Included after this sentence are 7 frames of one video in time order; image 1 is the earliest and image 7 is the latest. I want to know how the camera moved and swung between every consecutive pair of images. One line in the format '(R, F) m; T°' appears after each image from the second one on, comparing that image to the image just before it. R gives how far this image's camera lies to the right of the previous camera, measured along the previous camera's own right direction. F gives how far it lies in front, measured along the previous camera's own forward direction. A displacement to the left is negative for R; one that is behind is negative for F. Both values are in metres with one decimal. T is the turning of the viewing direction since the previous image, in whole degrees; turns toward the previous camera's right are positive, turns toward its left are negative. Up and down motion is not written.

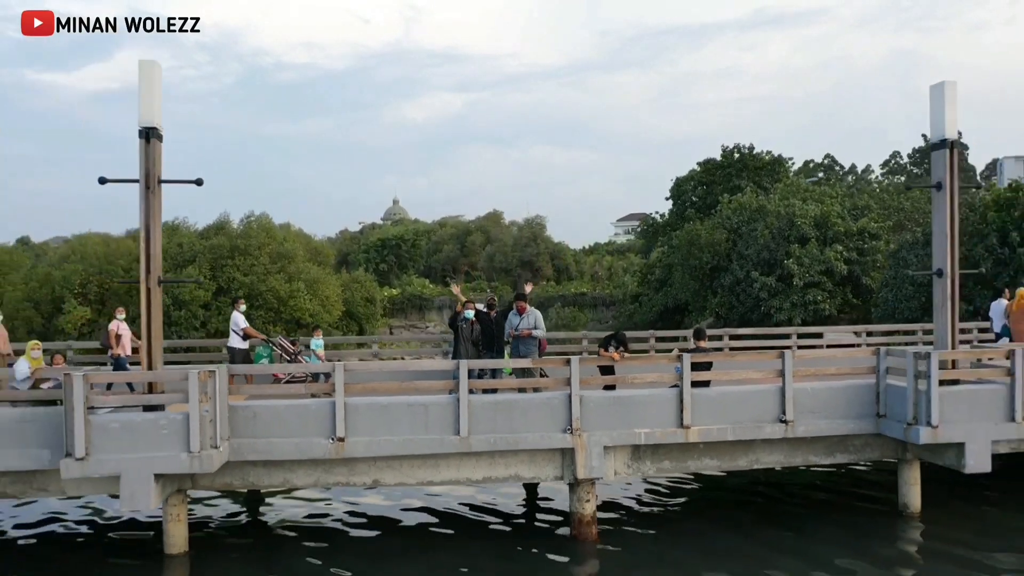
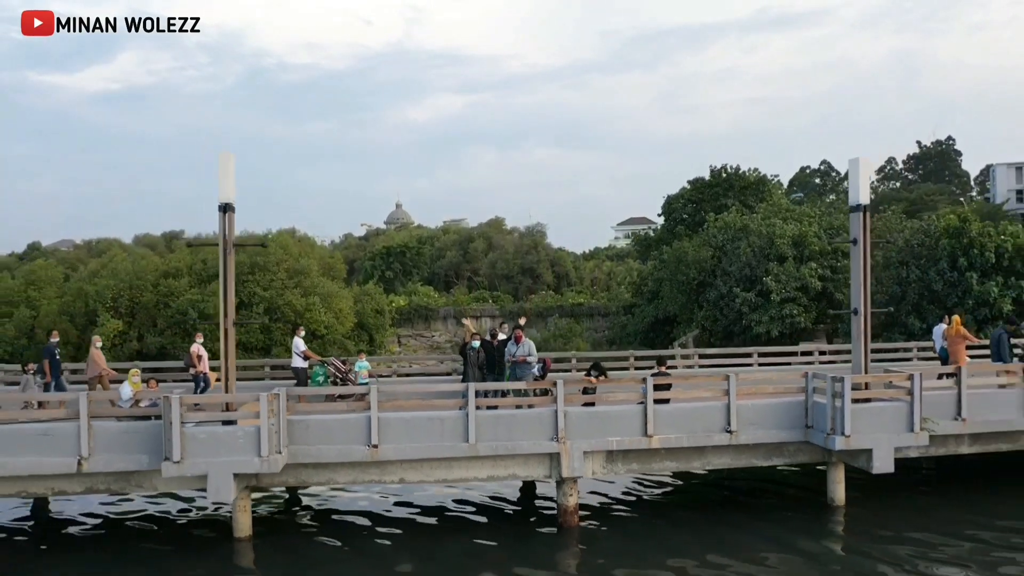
(0.0, -1.4) m; 0°
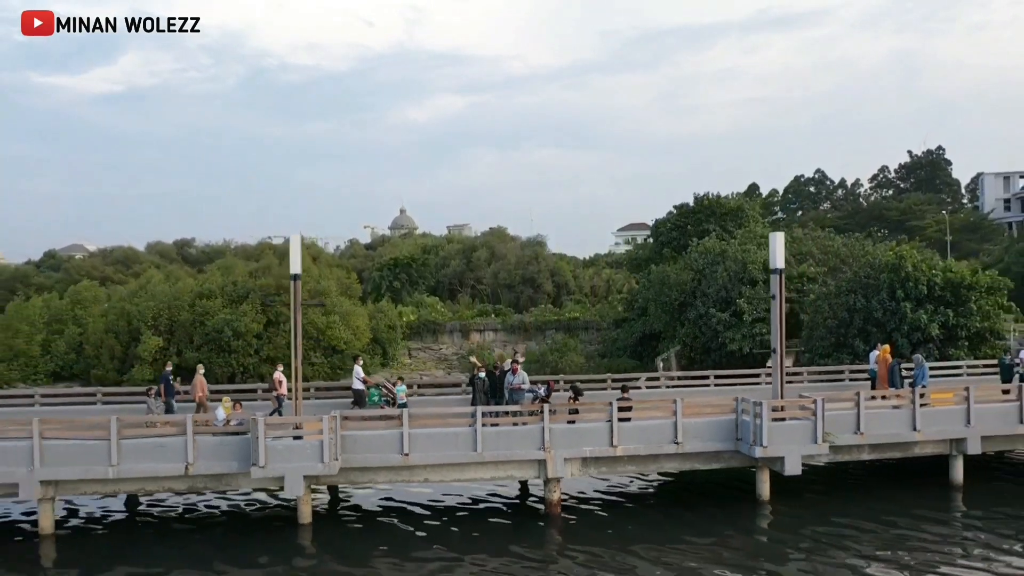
(+0.1, -2.2) m; 0°
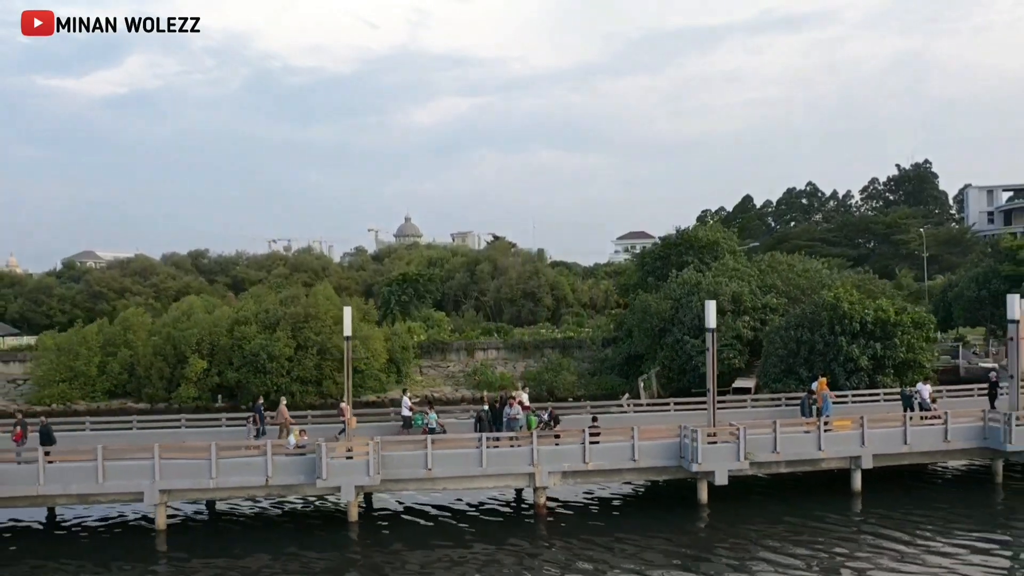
(+0.1, -3.0) m; 0°
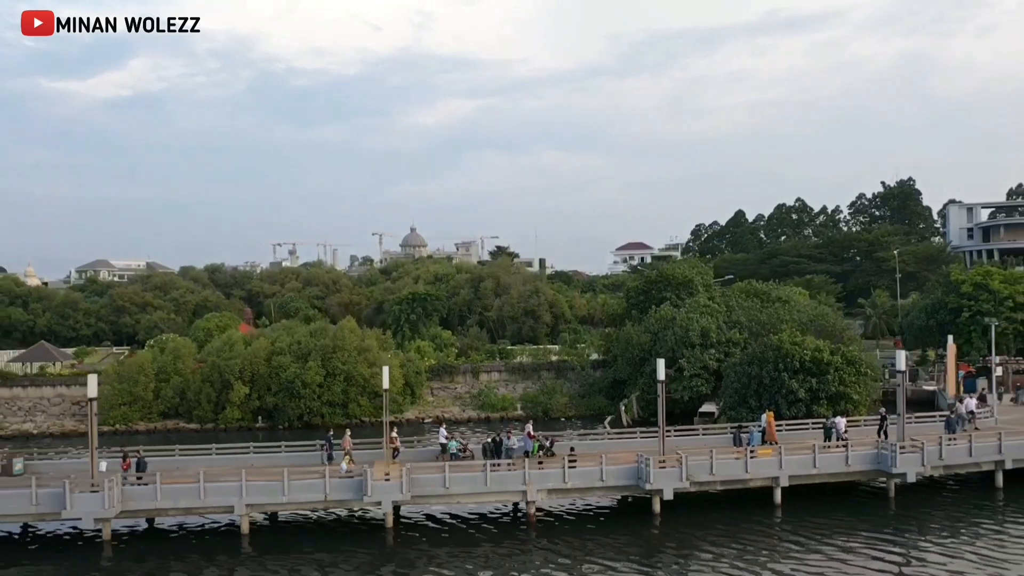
(+0.1, -3.9) m; 0°
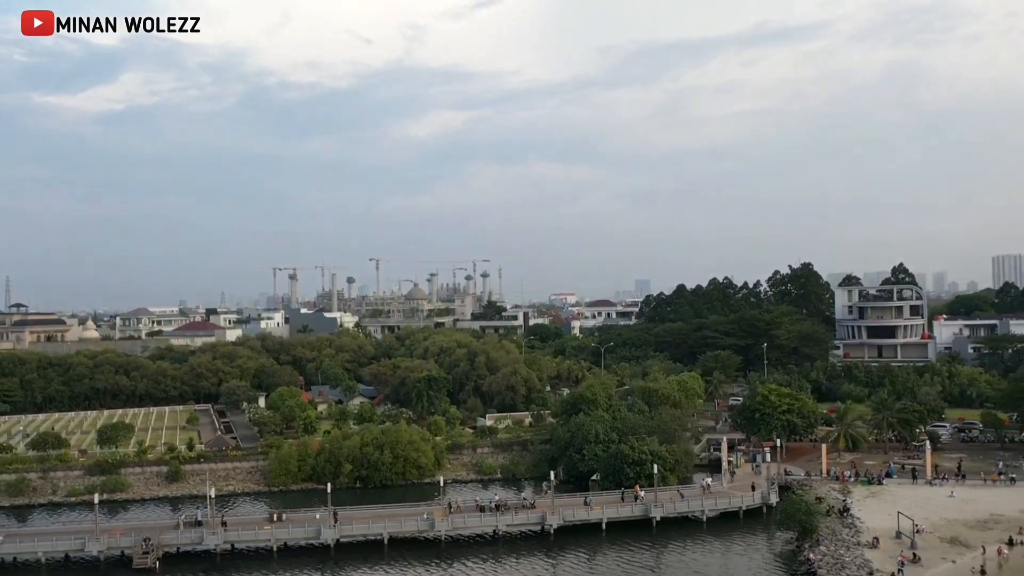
(+0.6, -24.2) m; 0°
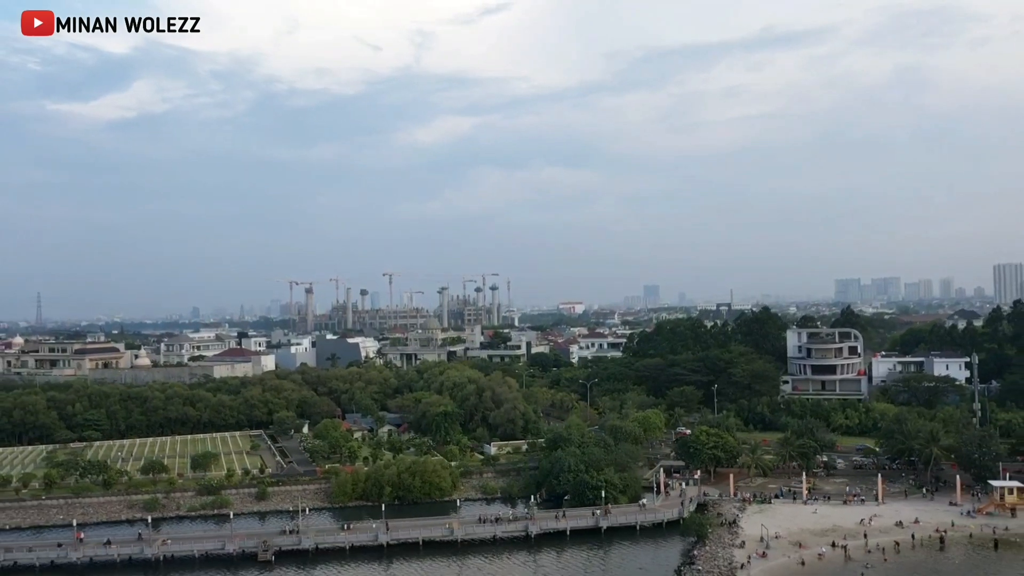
(+1.1, -19.6) m; -1°
